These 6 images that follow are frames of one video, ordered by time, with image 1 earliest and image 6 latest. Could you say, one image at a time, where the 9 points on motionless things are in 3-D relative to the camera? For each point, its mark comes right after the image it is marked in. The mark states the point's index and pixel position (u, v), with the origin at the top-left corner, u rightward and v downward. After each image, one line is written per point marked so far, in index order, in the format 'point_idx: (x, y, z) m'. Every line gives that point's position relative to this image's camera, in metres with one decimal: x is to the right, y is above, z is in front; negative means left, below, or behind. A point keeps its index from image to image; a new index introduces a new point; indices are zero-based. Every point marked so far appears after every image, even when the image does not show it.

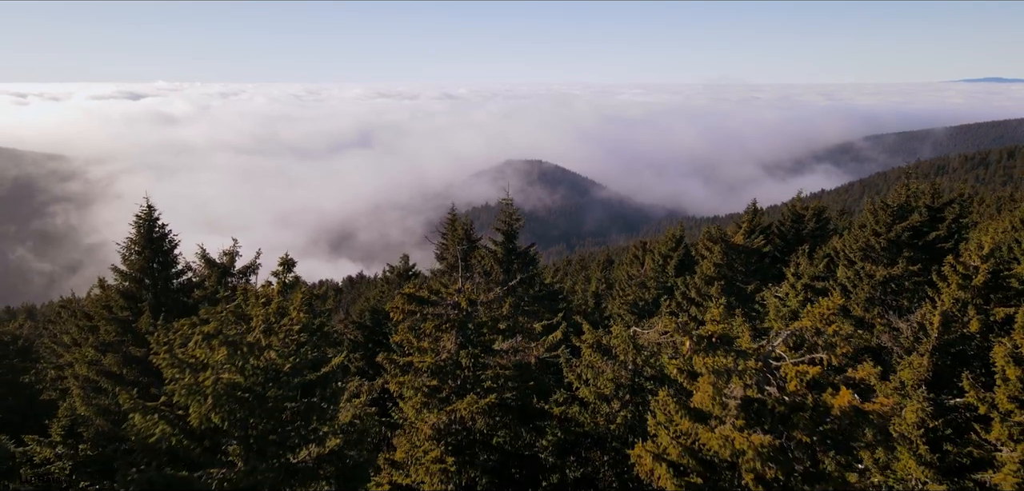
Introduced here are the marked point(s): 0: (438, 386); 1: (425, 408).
0: (-1.1, -2.1, +11.3) m
1: (-1.3, -2.4, +11.0) m
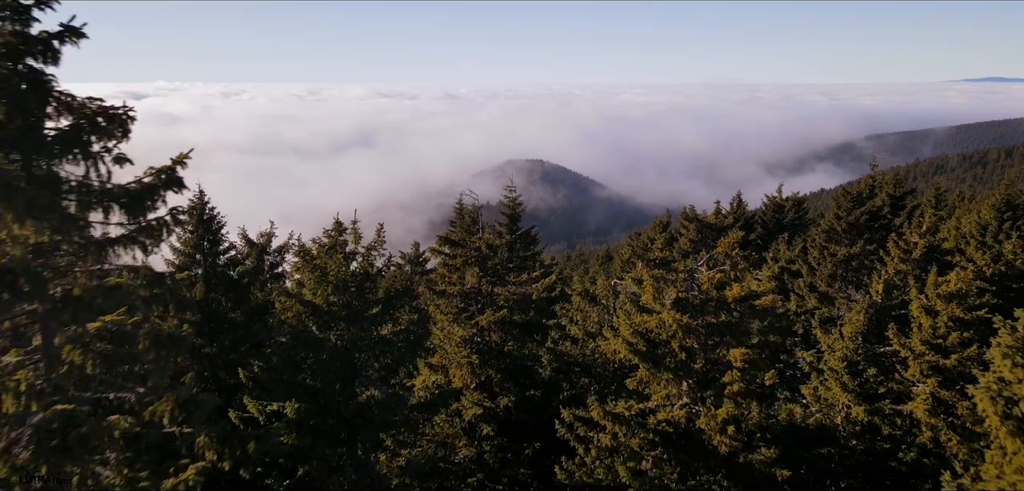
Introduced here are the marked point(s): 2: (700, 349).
0: (-1.0, -1.3, +15.5) m
1: (-1.2, -1.6, +15.1) m
2: (+3.1, -1.7, +12.4) m
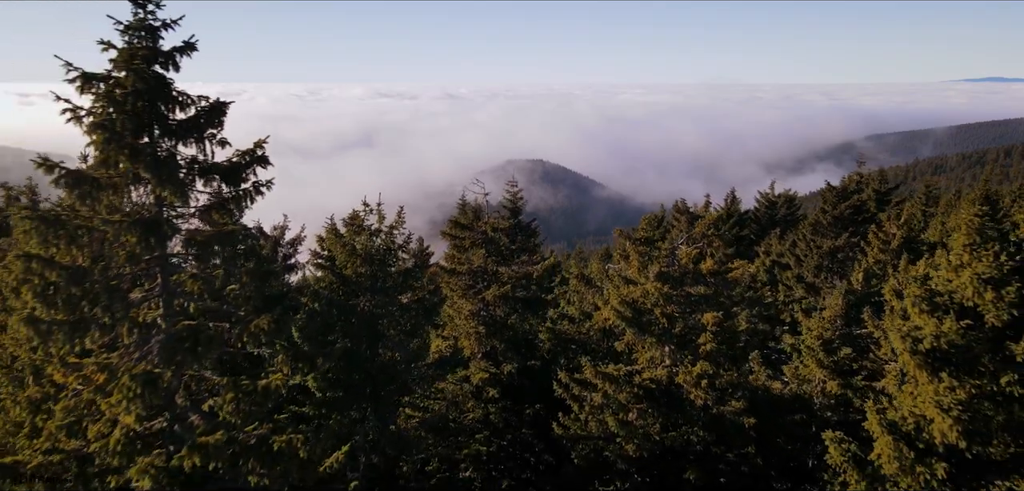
0: (-0.9, -0.9, +17.3) m
1: (-1.1, -1.2, +17.0) m
2: (+3.1, -1.3, +14.2) m
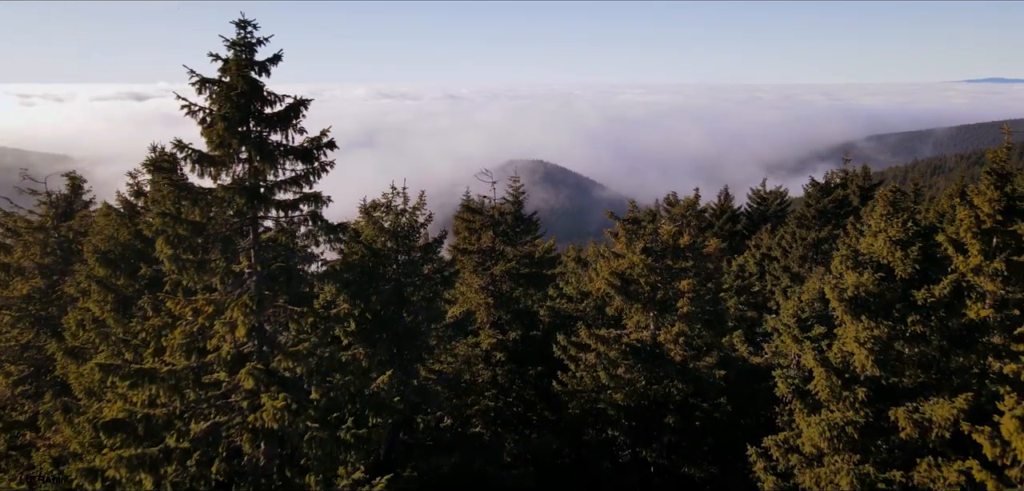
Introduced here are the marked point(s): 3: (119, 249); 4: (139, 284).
0: (-0.8, -0.4, +19.6) m
1: (-1.0, -0.7, +19.3) m
2: (+3.3, -0.9, +16.5) m
3: (-7.9, -0.1, +15.1) m
4: (-7.6, -0.8, +15.3) m
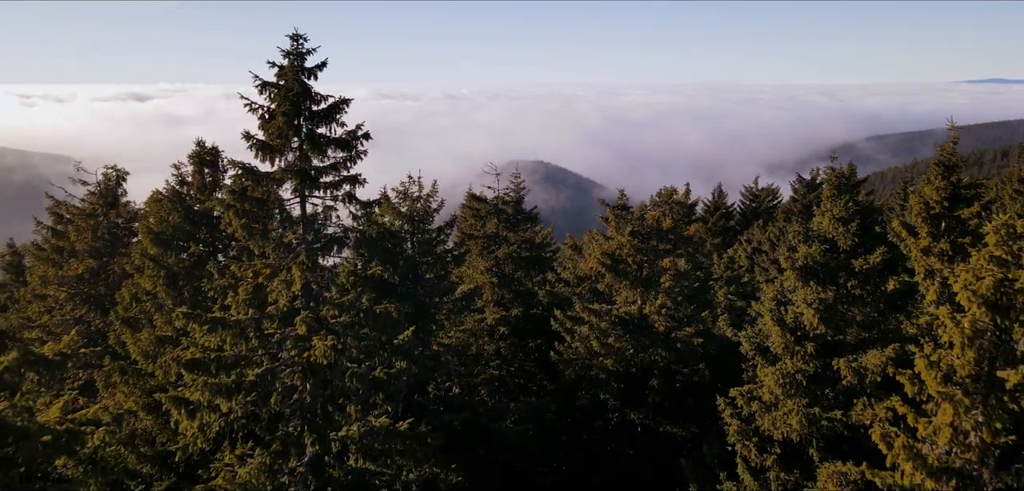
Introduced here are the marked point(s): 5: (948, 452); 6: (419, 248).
0: (-0.7, 0.0, +21.7) m
1: (-0.9, -0.3, +21.4) m
2: (+3.3, -0.4, +18.6) m
3: (-7.8, +0.3, +17.2) m
4: (-7.5, -0.4, +17.4) m
5: (+6.7, -3.2, +11.6) m
6: (-2.2, -0.1, +18.0) m
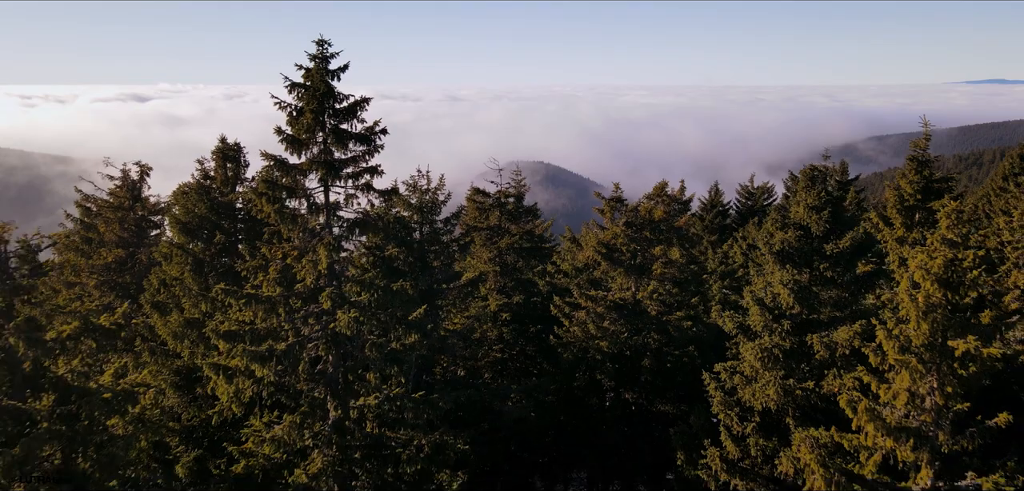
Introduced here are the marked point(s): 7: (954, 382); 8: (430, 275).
0: (-0.7, +0.3, +23.0) m
1: (-0.9, 0.0, +22.7) m
2: (+3.4, -0.2, +19.9) m
3: (-7.8, +0.6, +18.6) m
4: (-7.5, -0.1, +18.7) m
5: (+6.8, -2.9, +12.9) m
6: (-2.2, +0.2, +19.3) m
7: (+7.2, -2.2, +12.3) m
8: (-2.1, -0.8, +19.0) m
